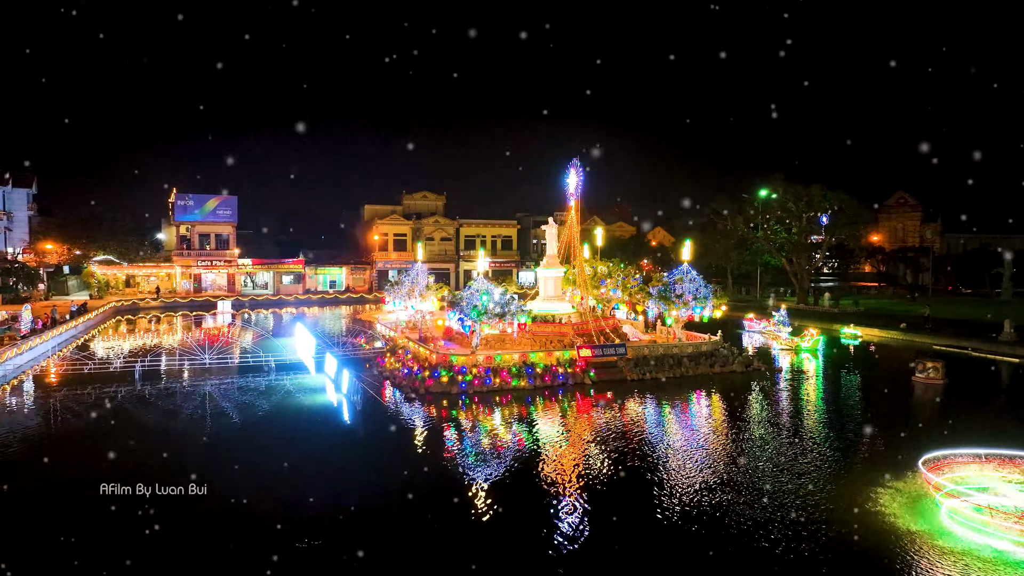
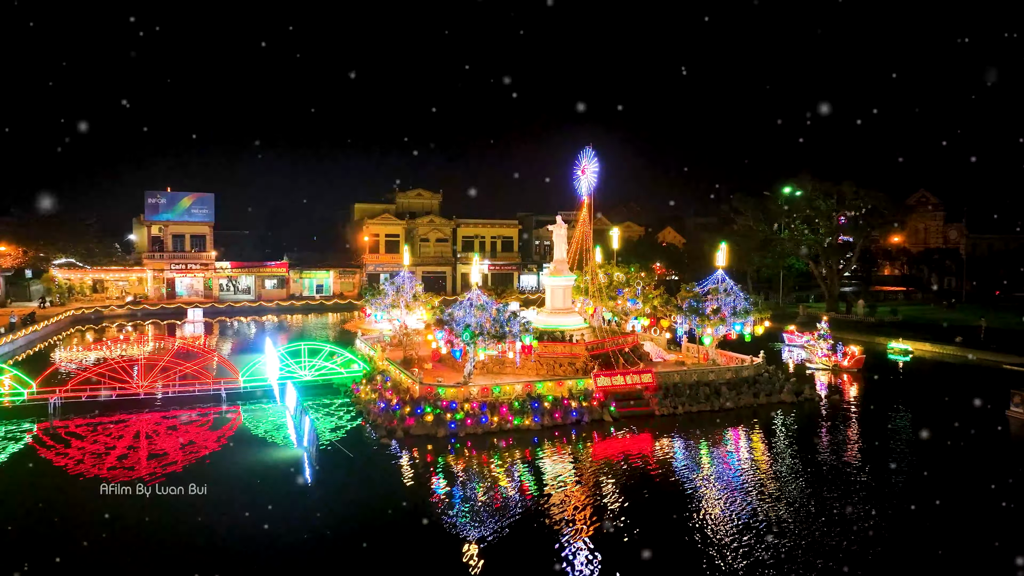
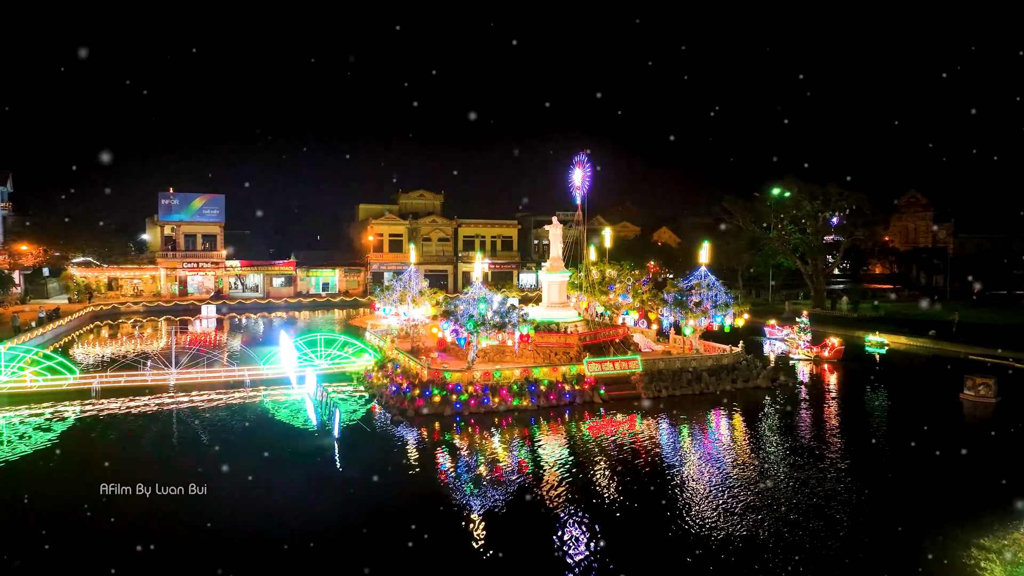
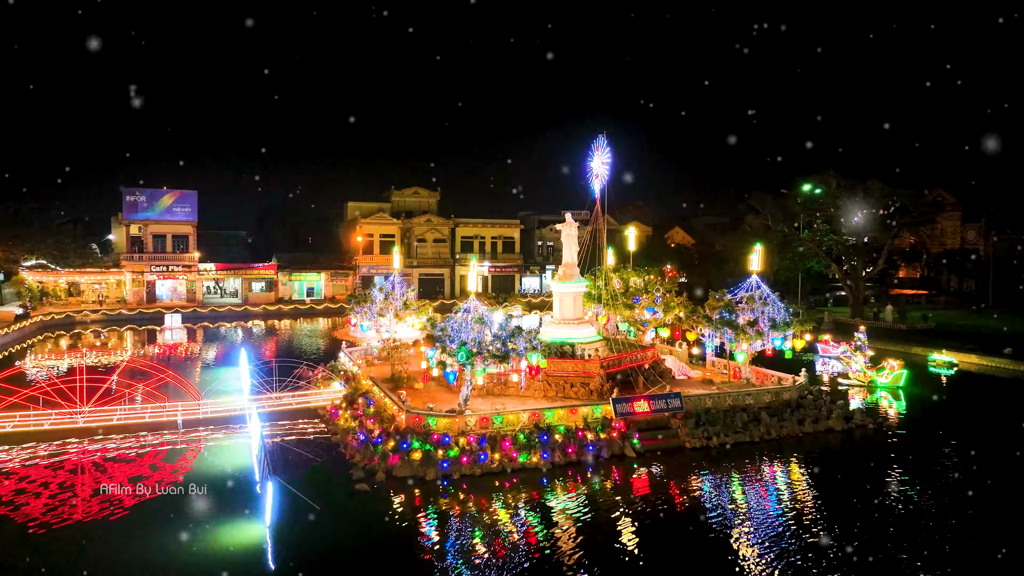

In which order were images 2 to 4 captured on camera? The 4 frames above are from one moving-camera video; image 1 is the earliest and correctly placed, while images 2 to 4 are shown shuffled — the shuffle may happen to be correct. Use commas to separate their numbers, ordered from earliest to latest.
3, 2, 4
